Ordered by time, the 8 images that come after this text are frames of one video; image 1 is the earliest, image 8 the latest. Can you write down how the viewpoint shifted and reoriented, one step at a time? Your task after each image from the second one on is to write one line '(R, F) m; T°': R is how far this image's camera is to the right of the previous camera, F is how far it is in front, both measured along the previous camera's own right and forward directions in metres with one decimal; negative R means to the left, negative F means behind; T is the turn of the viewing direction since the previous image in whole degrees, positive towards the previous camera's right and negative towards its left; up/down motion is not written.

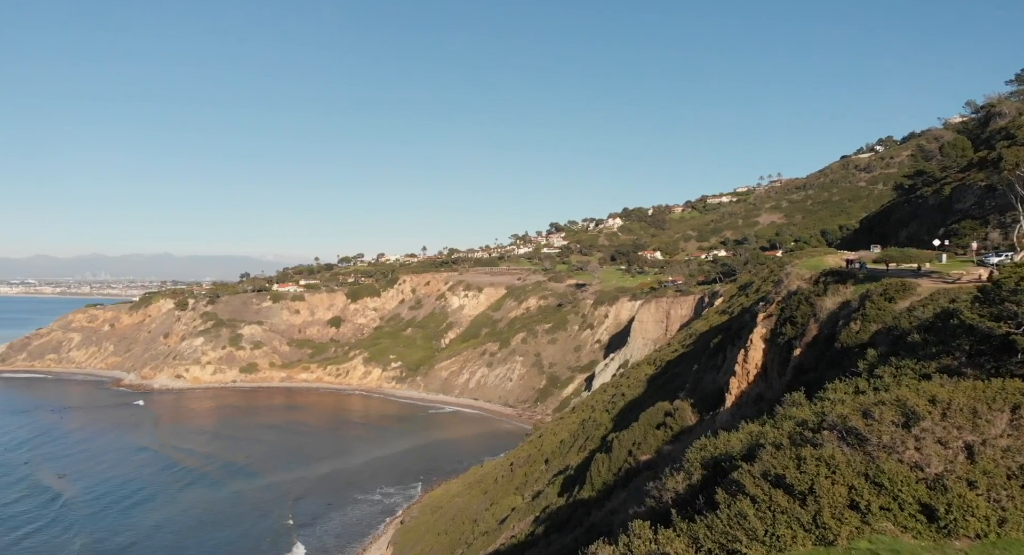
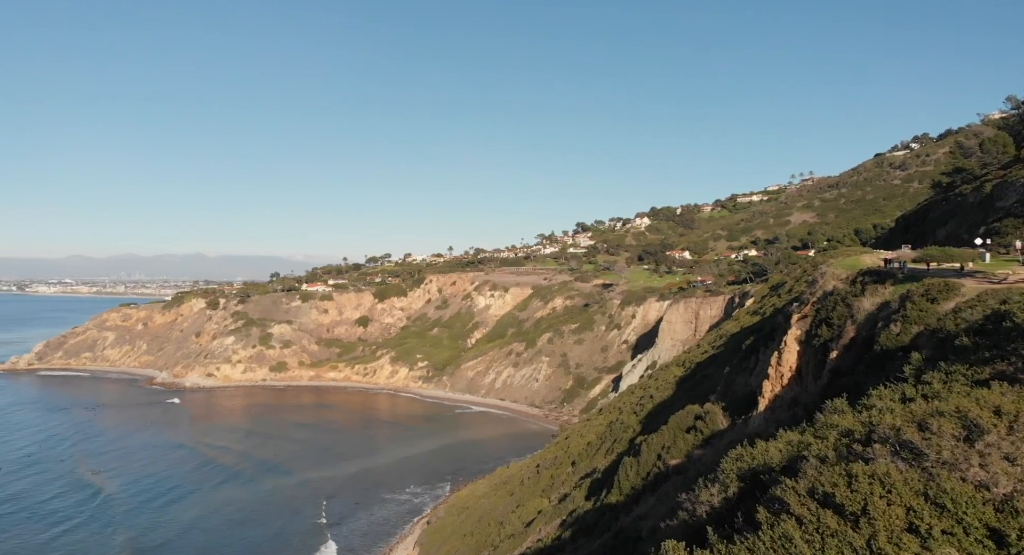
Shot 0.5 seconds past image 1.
(0.0, +0.3) m; -2°
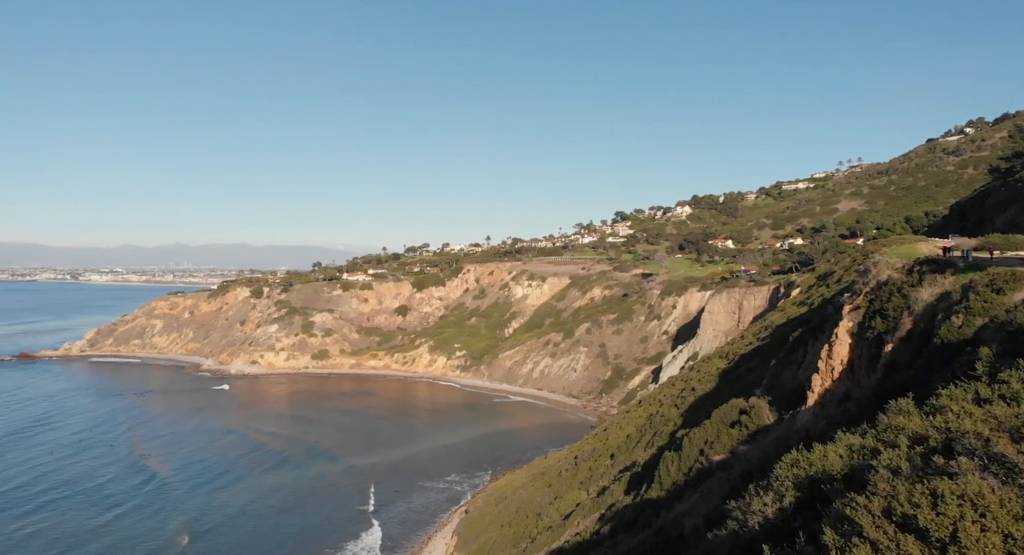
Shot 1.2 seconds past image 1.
(0.0, +0.5) m; -3°
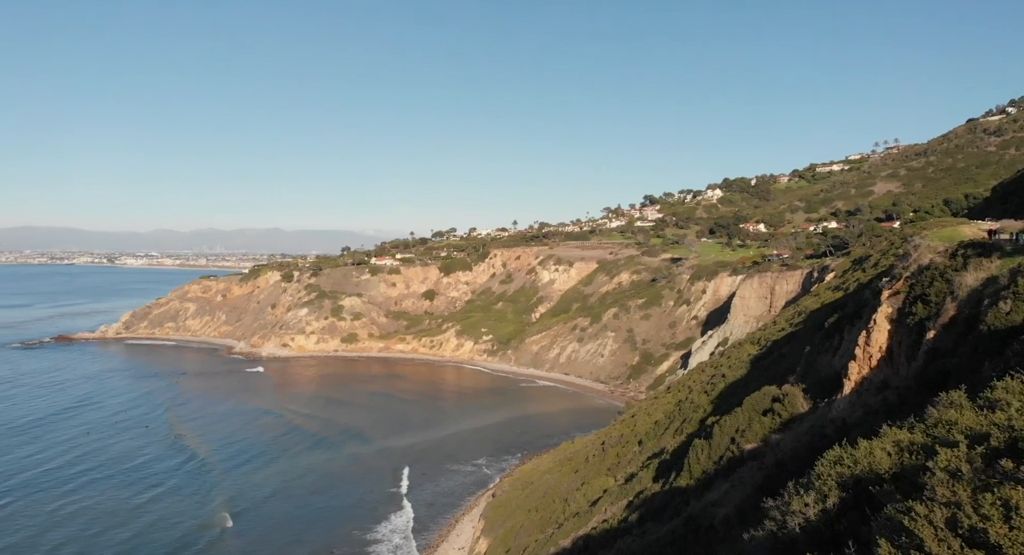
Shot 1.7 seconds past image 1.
(0.0, +0.3) m; -2°
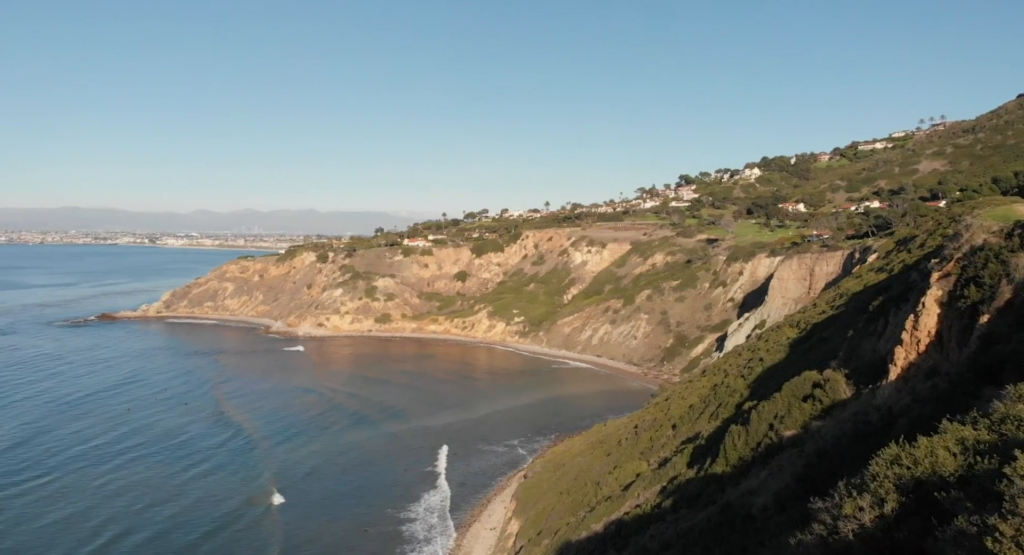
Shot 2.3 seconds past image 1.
(0.0, +0.4) m; -3°
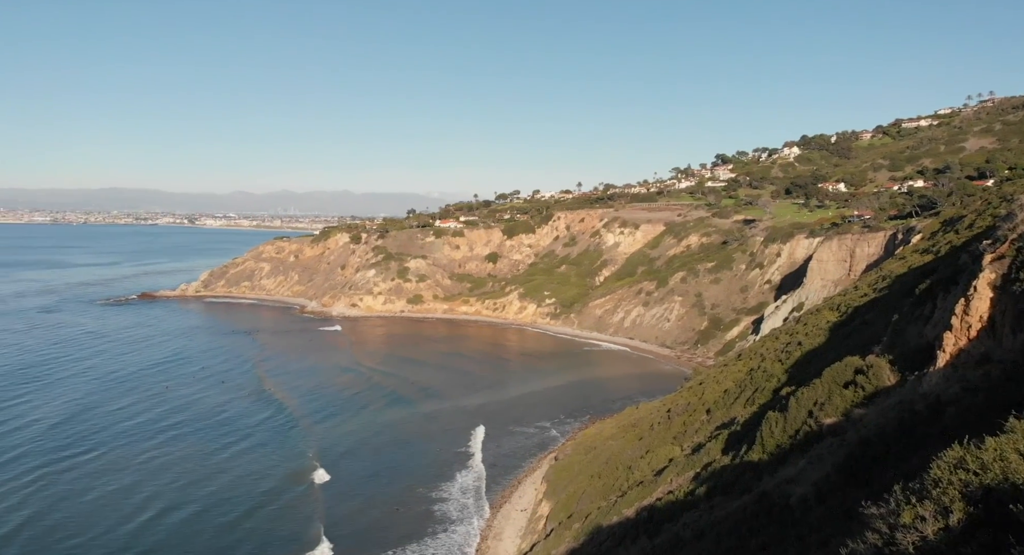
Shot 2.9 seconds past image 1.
(0.0, +0.4) m; -3°
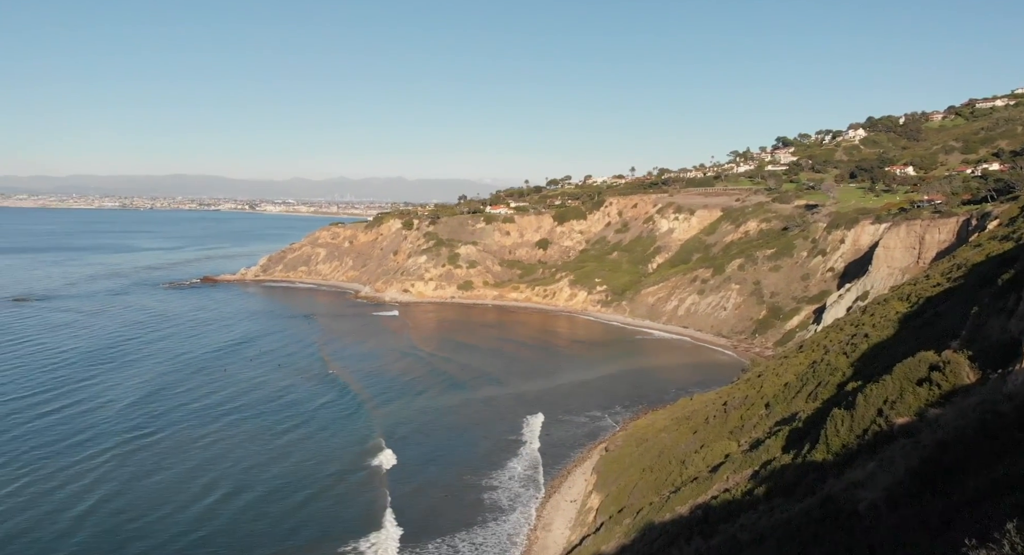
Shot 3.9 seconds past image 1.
(0.0, +0.7) m; -4°
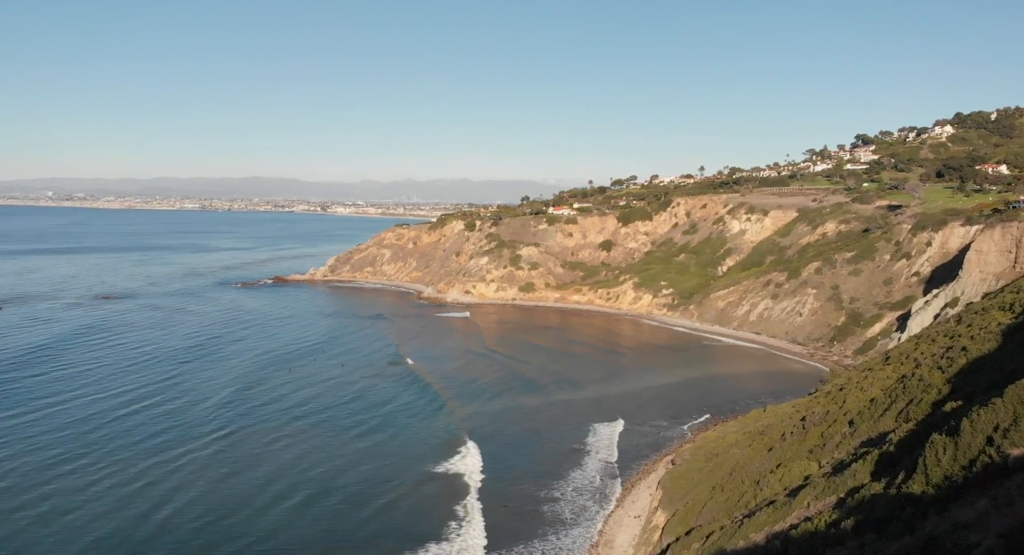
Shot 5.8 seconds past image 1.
(0.0, +1.2) m; -5°
